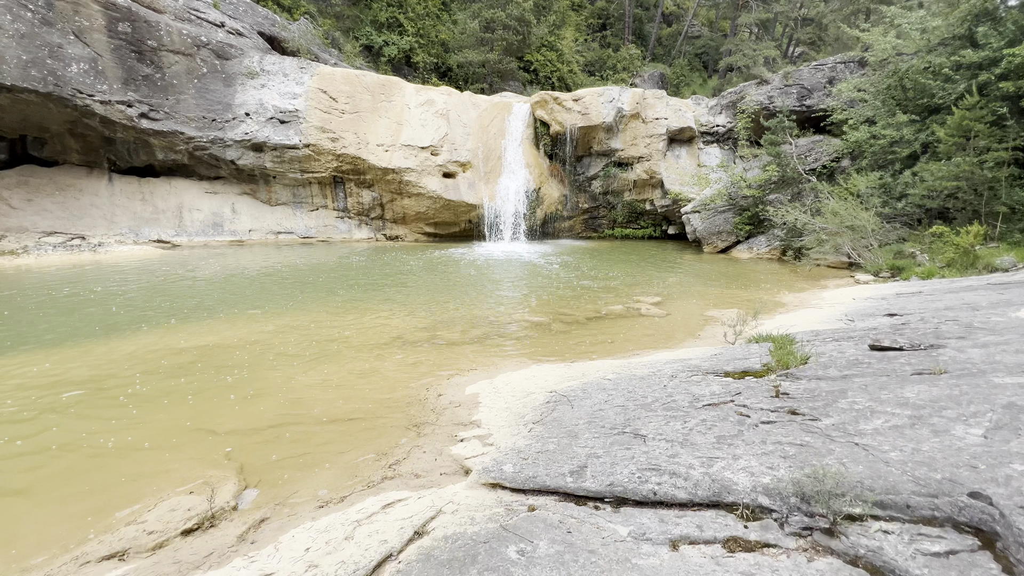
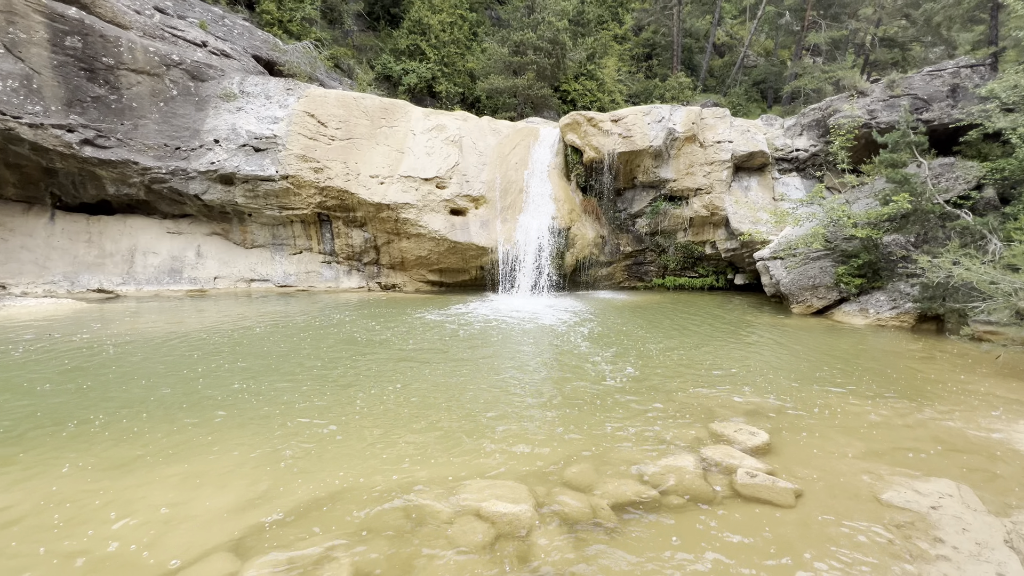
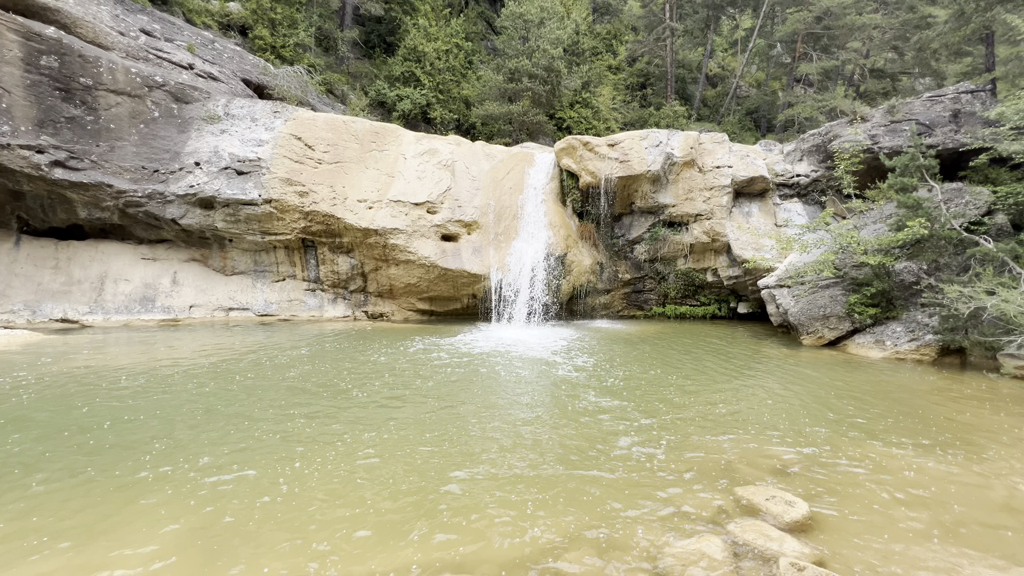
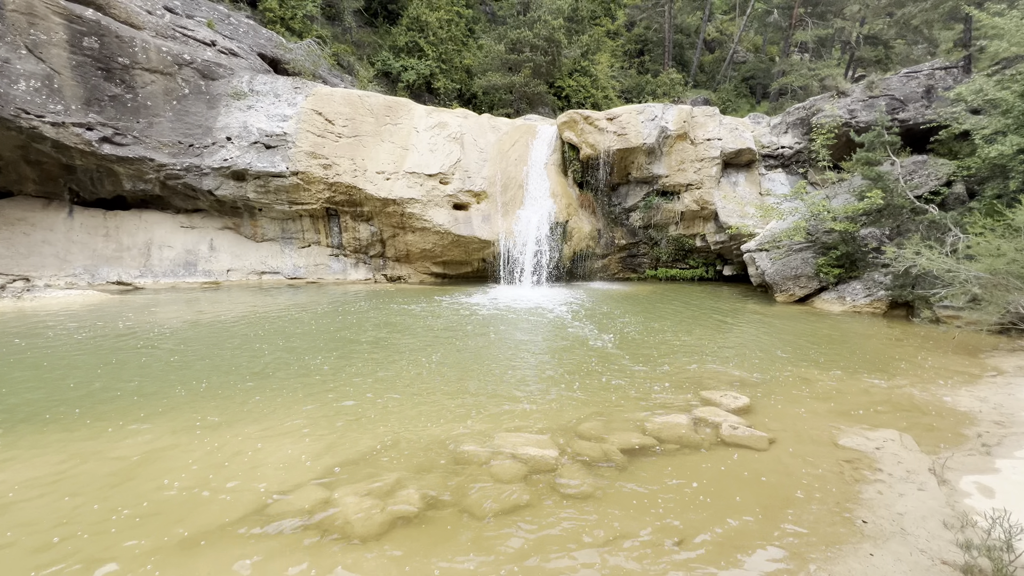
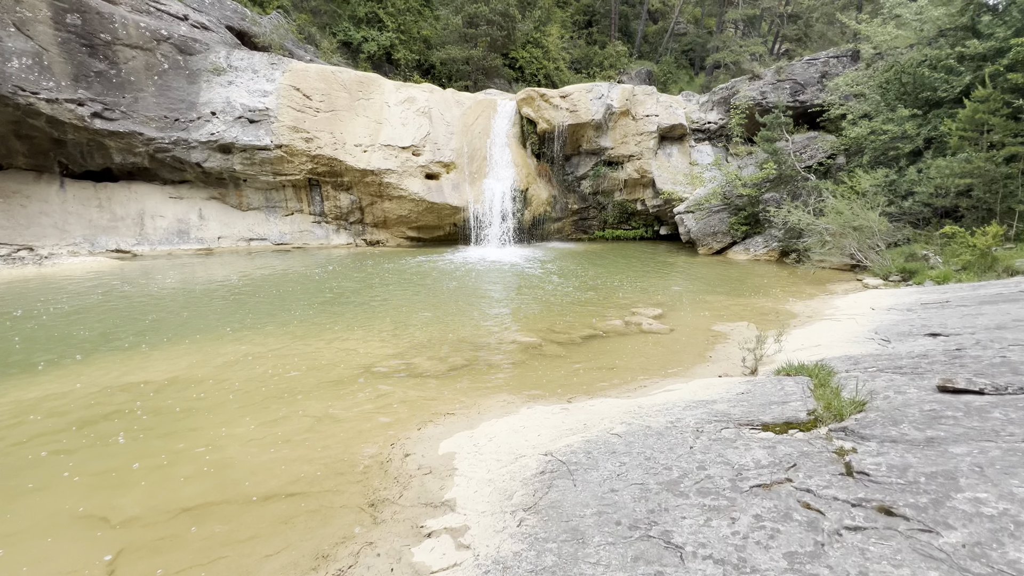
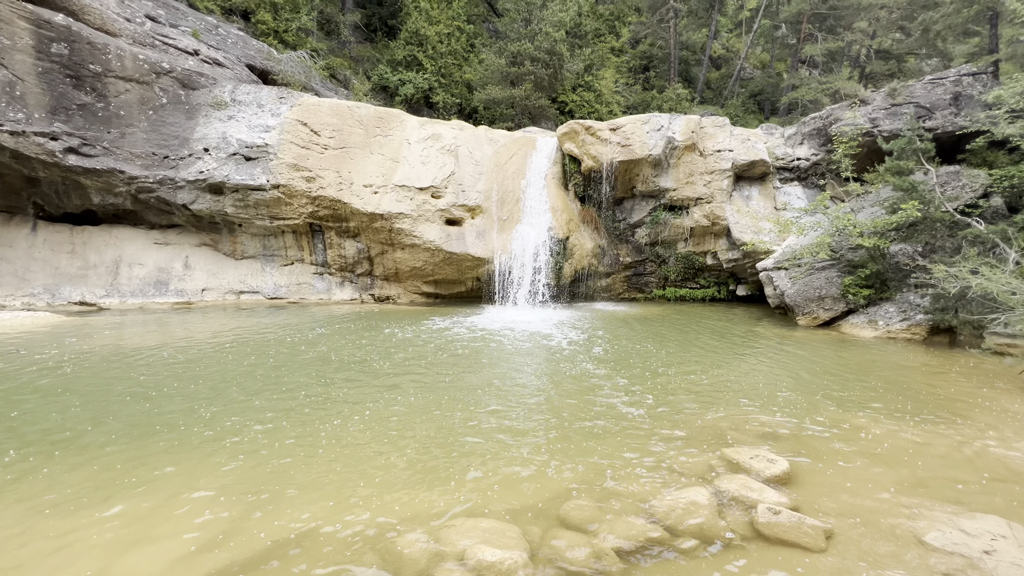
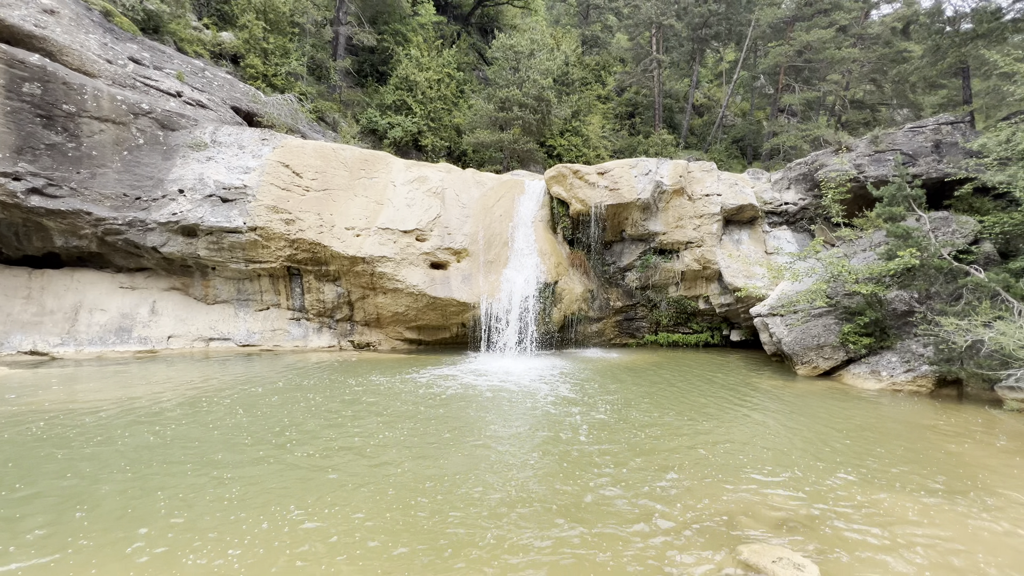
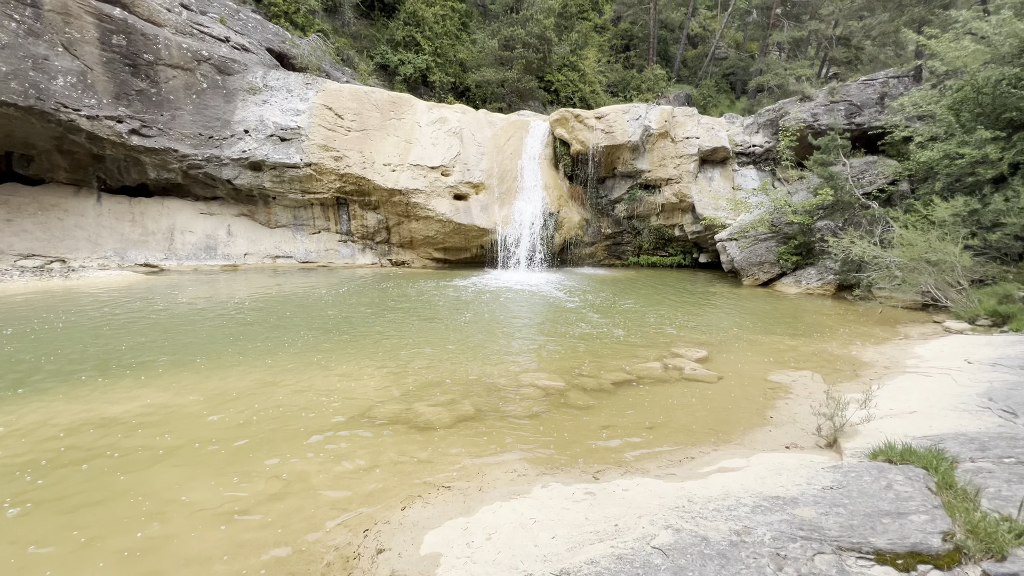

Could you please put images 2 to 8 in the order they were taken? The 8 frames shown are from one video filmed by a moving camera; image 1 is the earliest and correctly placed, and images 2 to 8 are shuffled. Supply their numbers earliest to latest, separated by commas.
5, 8, 4, 2, 6, 3, 7
